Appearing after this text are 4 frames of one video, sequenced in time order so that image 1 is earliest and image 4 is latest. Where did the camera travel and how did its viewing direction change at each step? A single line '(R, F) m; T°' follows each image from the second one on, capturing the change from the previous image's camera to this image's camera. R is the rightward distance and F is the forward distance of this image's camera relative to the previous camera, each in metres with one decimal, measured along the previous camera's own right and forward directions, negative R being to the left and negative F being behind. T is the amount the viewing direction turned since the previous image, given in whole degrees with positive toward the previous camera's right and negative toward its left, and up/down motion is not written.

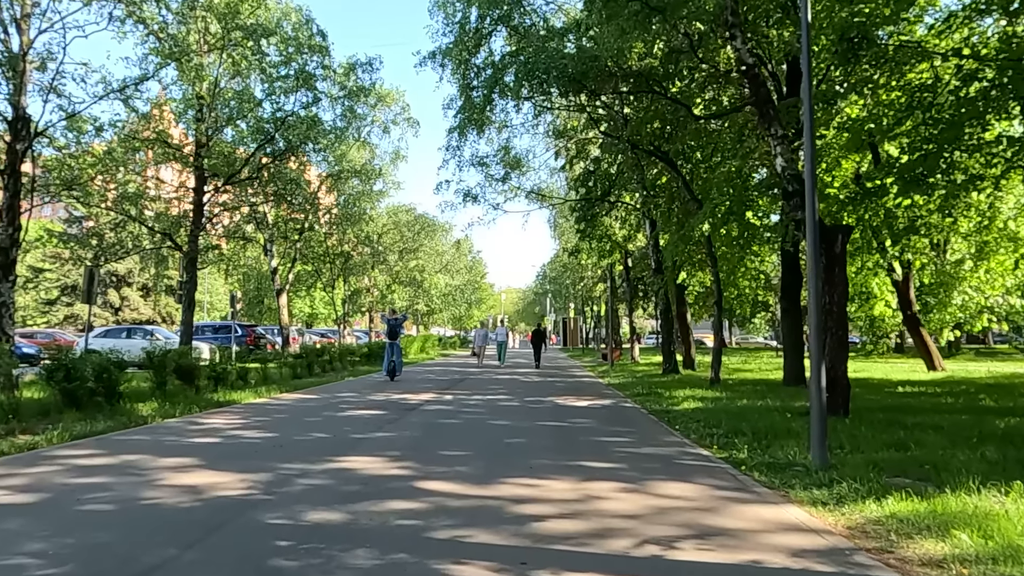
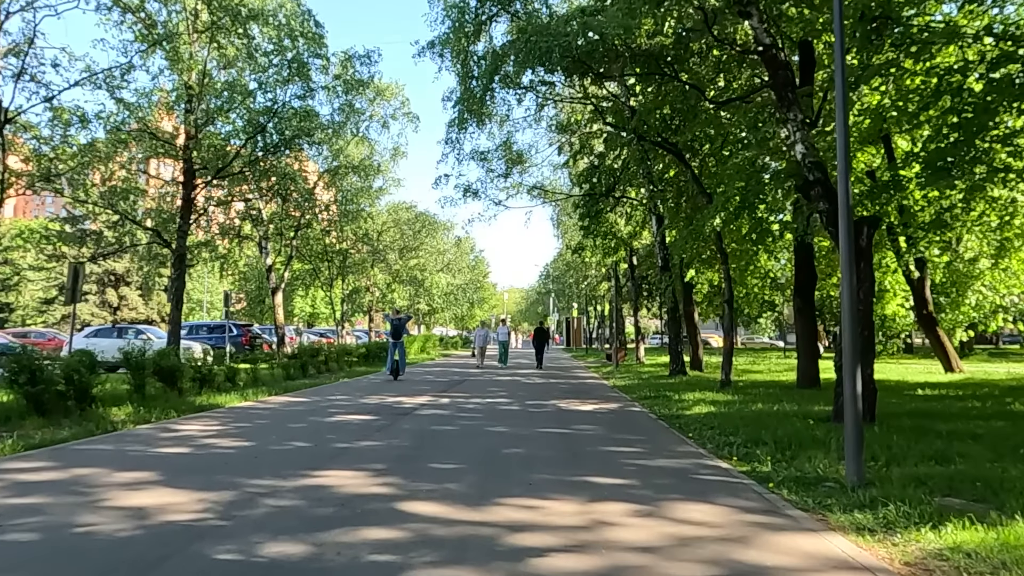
(0.0, +0.9) m; 0°
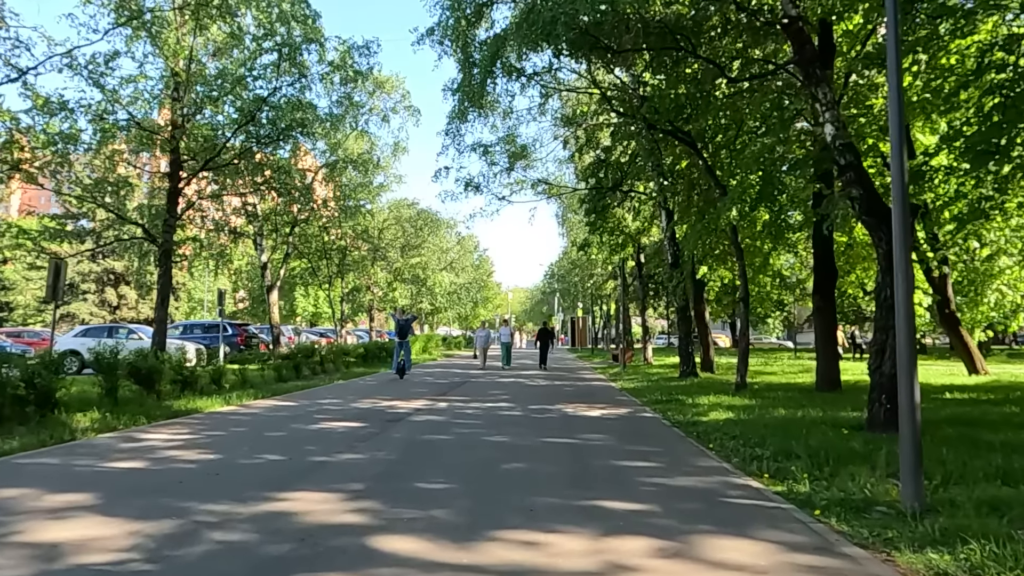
(0.0, +1.1) m; 0°
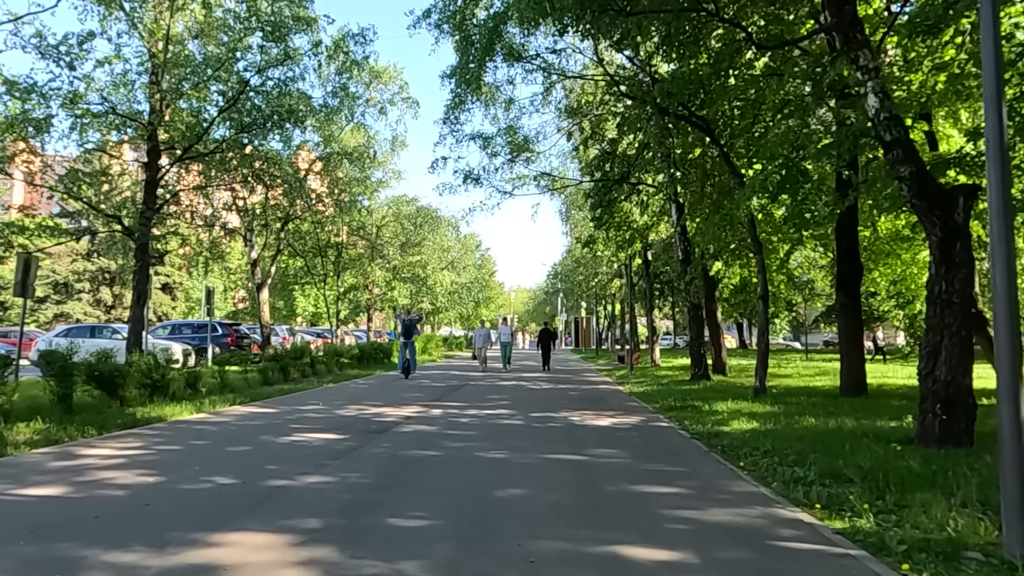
(0.0, +1.3) m; 0°
